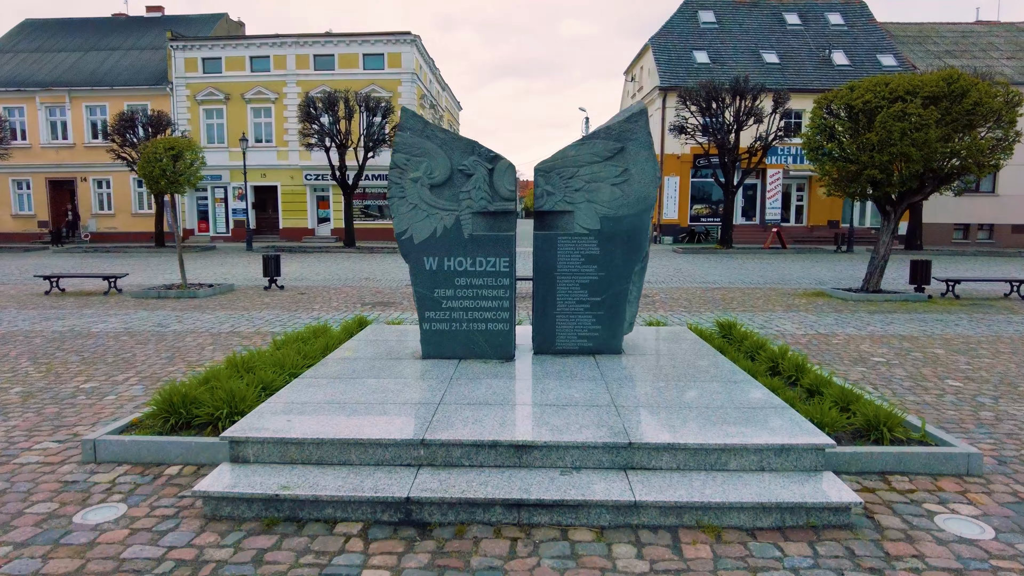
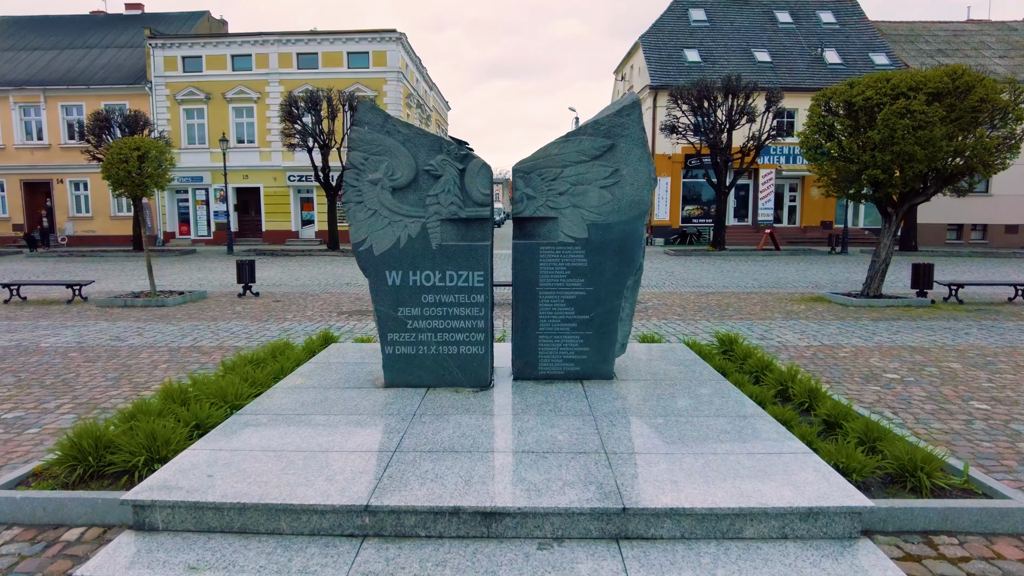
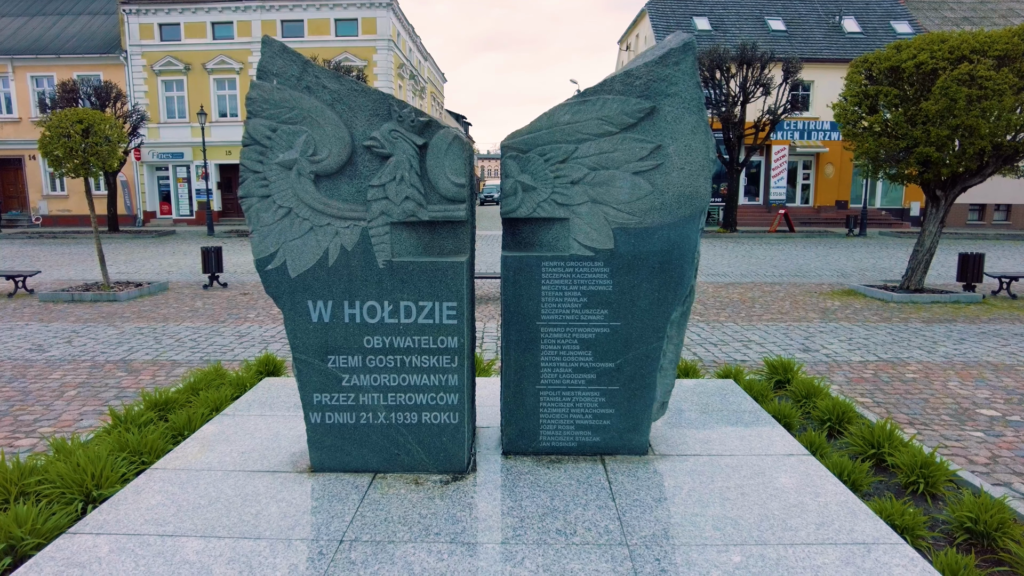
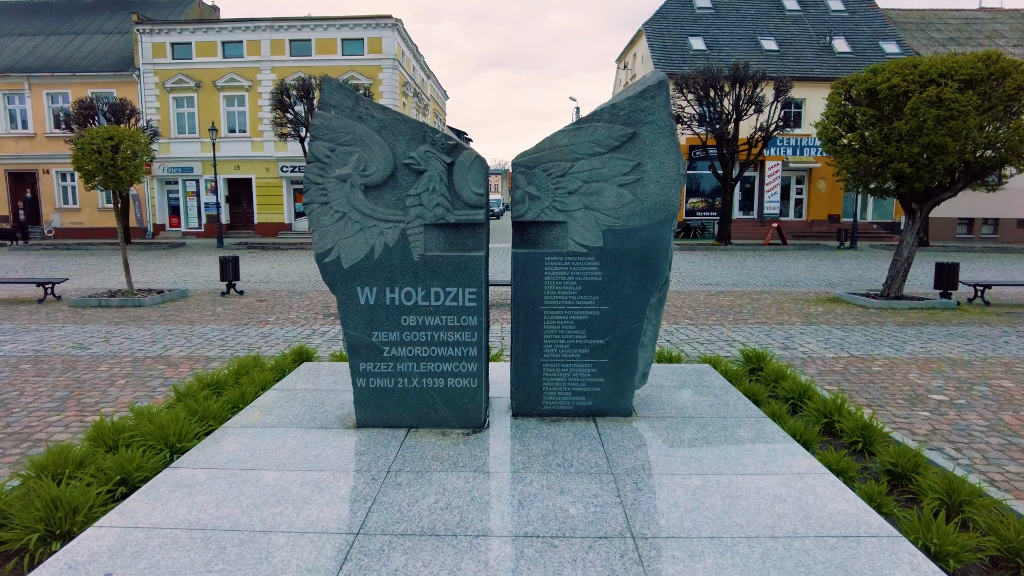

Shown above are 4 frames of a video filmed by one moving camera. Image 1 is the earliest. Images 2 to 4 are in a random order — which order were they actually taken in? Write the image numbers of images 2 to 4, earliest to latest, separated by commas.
2, 4, 3
